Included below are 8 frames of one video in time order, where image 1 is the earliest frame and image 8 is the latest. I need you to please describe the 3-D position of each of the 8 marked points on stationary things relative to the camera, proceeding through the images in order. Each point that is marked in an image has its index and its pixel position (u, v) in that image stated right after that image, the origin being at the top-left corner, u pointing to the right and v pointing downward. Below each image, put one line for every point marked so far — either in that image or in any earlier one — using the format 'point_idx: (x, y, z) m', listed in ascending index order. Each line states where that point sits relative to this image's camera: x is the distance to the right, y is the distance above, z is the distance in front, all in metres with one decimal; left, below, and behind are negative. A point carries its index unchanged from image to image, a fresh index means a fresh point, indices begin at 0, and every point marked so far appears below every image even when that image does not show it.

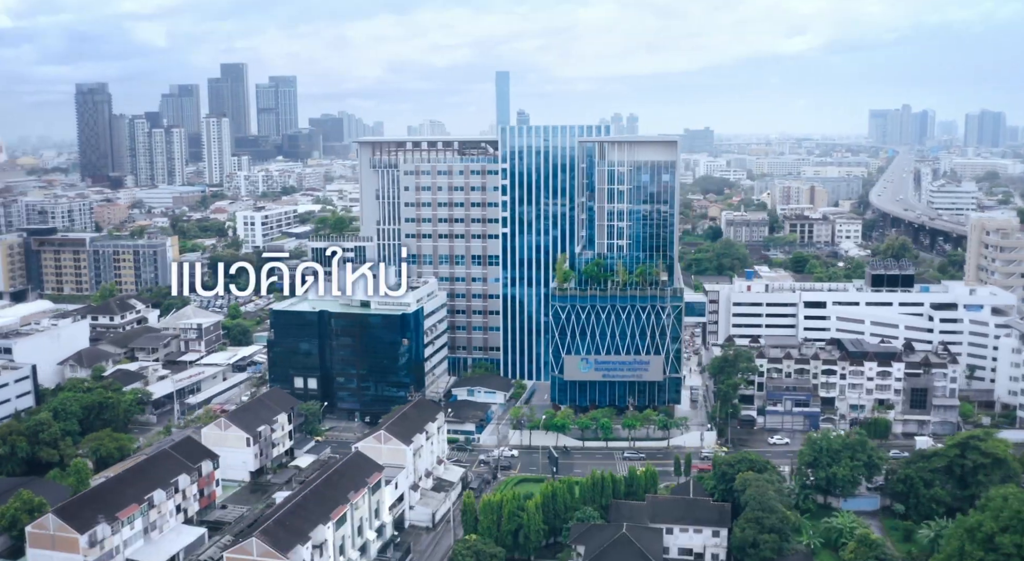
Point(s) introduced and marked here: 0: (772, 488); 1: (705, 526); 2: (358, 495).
0: (+6.0, -4.9, +19.8) m
1: (+4.5, -5.7, +19.6) m
2: (-3.6, -4.9, +19.3) m
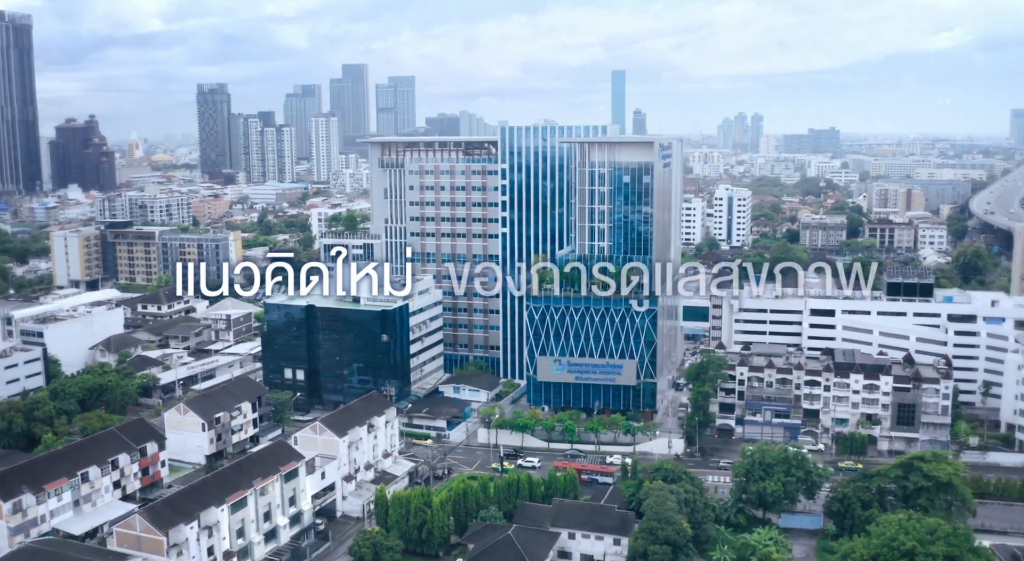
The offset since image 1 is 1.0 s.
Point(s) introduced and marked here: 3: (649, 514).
0: (+3.7, -5.0, +19.2) m
1: (+2.1, -5.8, +19.3) m
2: (-5.9, -4.8, +20.0) m
3: (+3.0, -5.3, +18.9) m
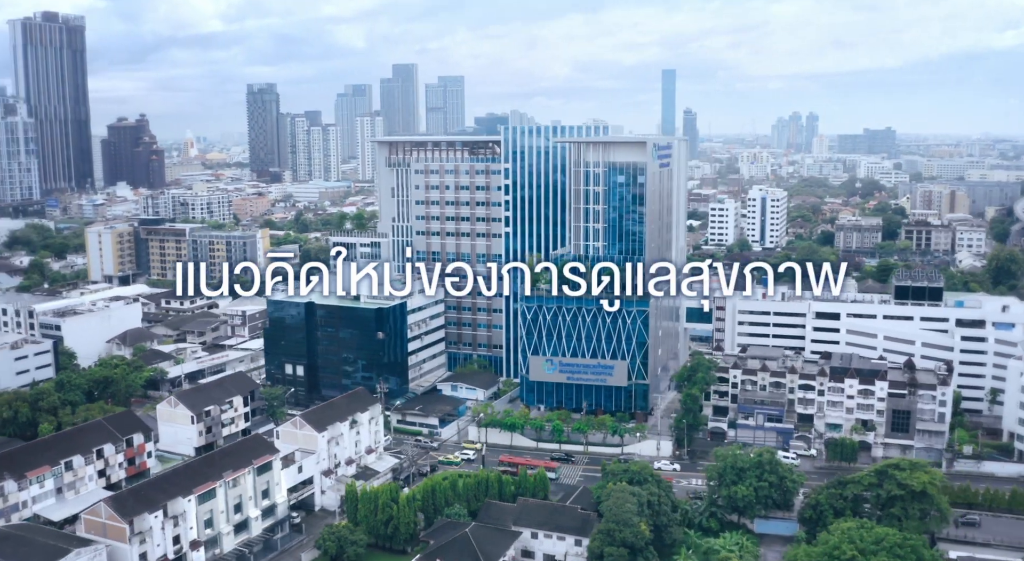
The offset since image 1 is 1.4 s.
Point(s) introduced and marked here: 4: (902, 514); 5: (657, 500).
0: (+2.8, -5.0, +19.1) m
1: (+1.2, -5.8, +19.2) m
2: (-6.7, -4.7, +20.4) m
3: (+2.1, -5.3, +18.8) m
4: (+9.1, -5.4, +19.6) m
5: (+3.4, -5.2, +19.8) m
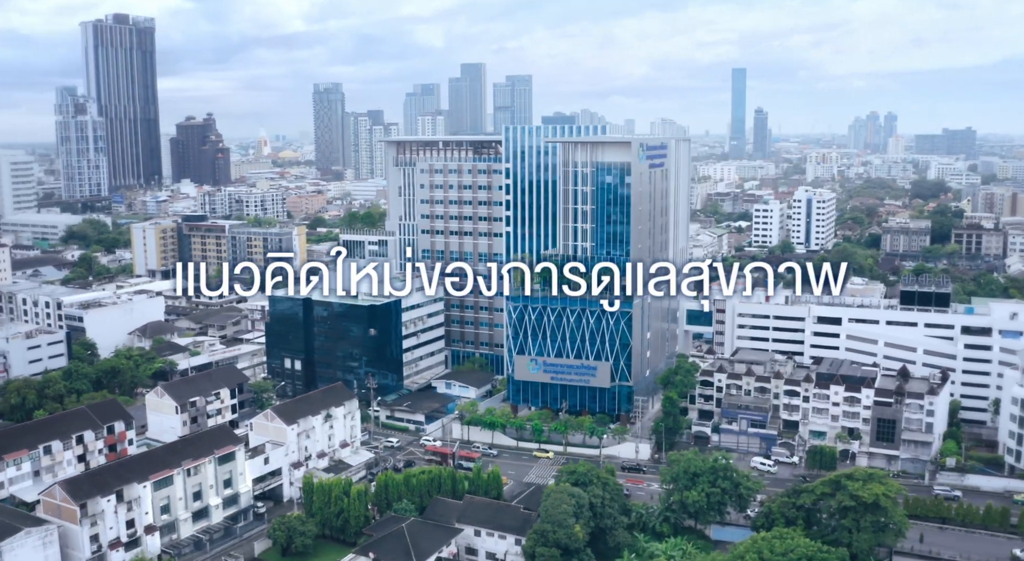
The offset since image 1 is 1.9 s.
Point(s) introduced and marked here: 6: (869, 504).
0: (+1.4, -5.1, +19.1) m
1: (-0.1, -5.8, +19.3) m
2: (-8.0, -4.6, +21.1) m
3: (+0.7, -5.3, +18.8) m
4: (+7.7, -5.5, +19.1) m
5: (+2.1, -5.2, +19.8) m
6: (+8.1, -5.1, +19.2) m
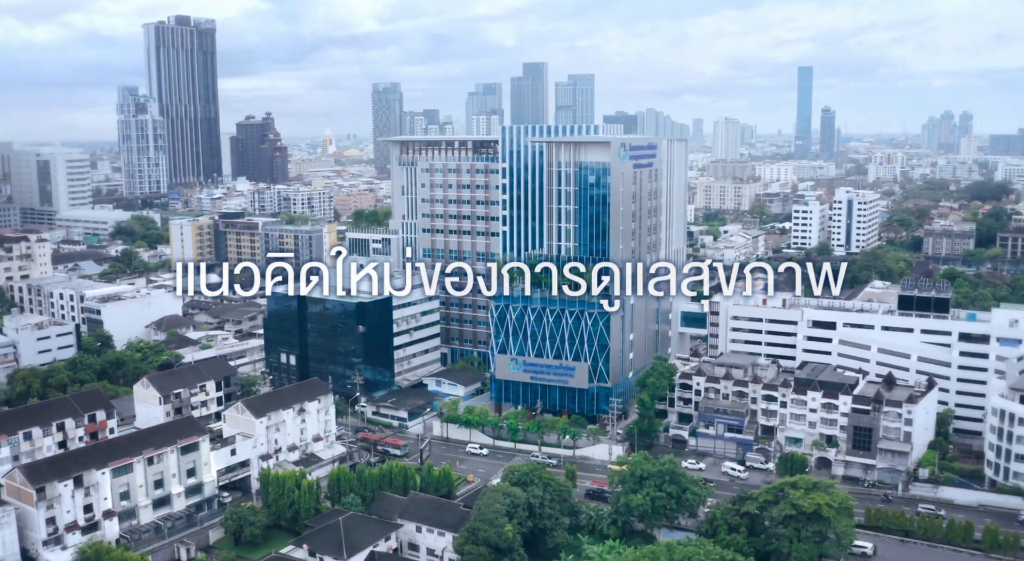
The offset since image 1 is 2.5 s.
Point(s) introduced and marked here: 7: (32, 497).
0: (-0.1, -5.1, +19.2) m
1: (-1.6, -5.8, +19.5) m
2: (-9.2, -4.5, +21.9) m
3: (-0.8, -5.3, +19.0) m
4: (+6.3, -5.6, +18.8) m
5: (+0.7, -5.2, +19.8) m
6: (+6.7, -5.2, +18.8) m
7: (-11.2, -5.1, +19.6) m
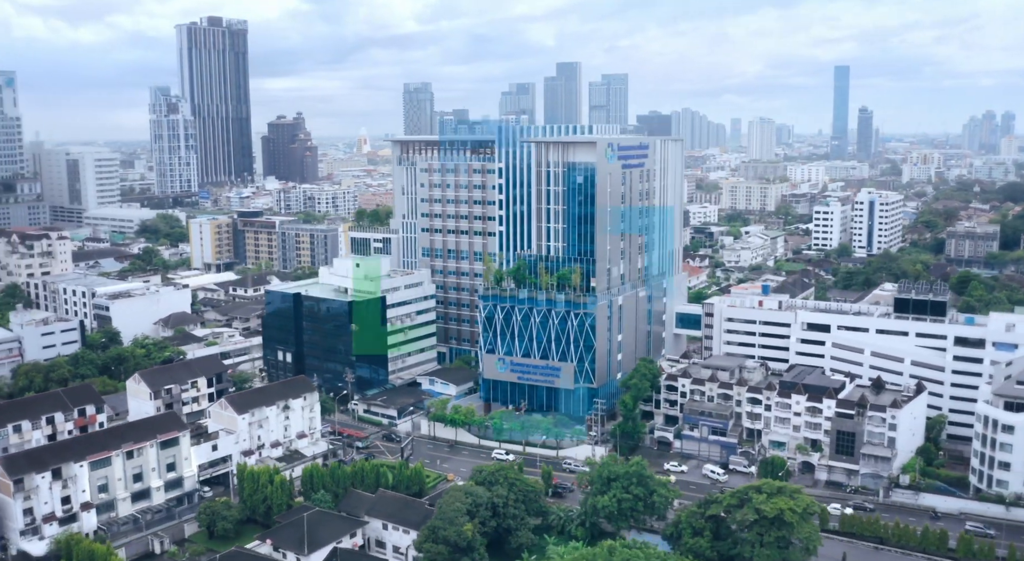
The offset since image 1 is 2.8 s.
0: (-0.9, -5.1, +19.3) m
1: (-2.4, -5.8, +19.7) m
2: (-10.0, -4.4, +22.3) m
3: (-1.7, -5.3, +19.1) m
4: (+5.4, -5.7, +18.6) m
5: (-0.2, -5.2, +19.9) m
6: (+5.8, -5.2, +18.7) m
7: (-12.0, -5.0, +20.2) m
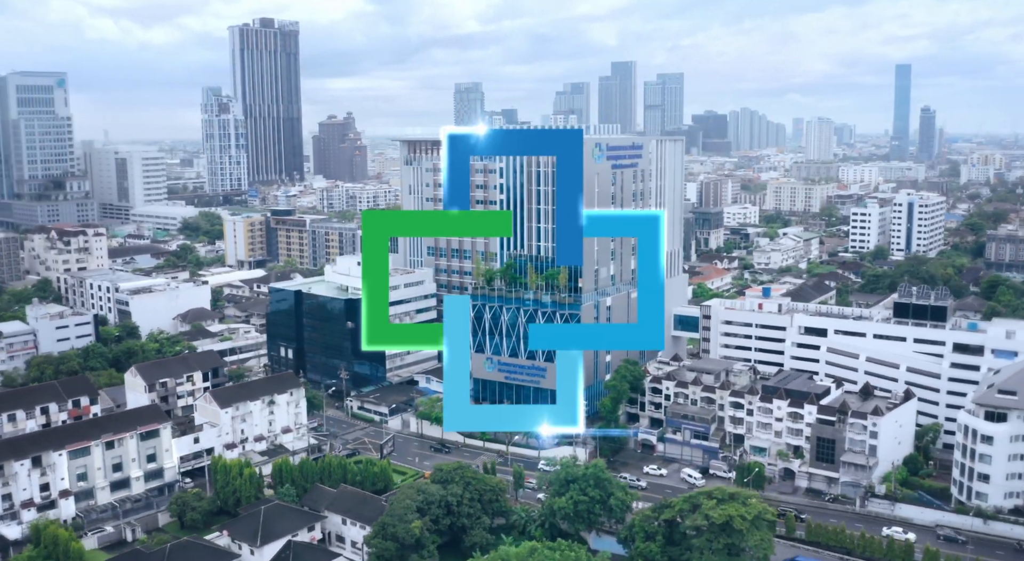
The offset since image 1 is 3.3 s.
0: (-2.0, -5.1, +19.5) m
1: (-3.5, -5.7, +20.0) m
2: (-10.9, -4.3, +23.1) m
3: (-2.8, -5.3, +19.3) m
4: (+4.2, -5.7, +18.4) m
5: (-1.3, -5.2, +20.0) m
6: (+4.6, -5.3, +18.4) m
7: (-13.0, -4.9, +21.0) m
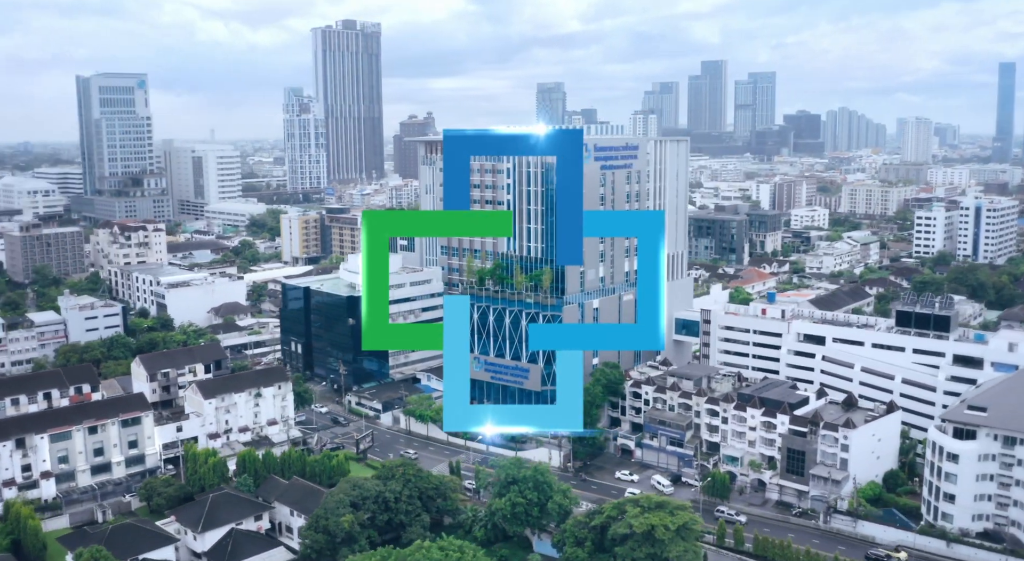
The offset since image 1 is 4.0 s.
0: (-3.6, -5.0, +19.9) m
1: (-5.1, -5.7, +20.5) m
2: (-12.0, -4.1, +24.4) m
3: (-4.4, -5.3, +19.8) m
4: (+2.5, -5.8, +18.2) m
5: (-2.8, -5.2, +20.3) m
6: (+2.9, -5.4, +18.2) m
7: (-14.4, -4.7, +22.6) m
